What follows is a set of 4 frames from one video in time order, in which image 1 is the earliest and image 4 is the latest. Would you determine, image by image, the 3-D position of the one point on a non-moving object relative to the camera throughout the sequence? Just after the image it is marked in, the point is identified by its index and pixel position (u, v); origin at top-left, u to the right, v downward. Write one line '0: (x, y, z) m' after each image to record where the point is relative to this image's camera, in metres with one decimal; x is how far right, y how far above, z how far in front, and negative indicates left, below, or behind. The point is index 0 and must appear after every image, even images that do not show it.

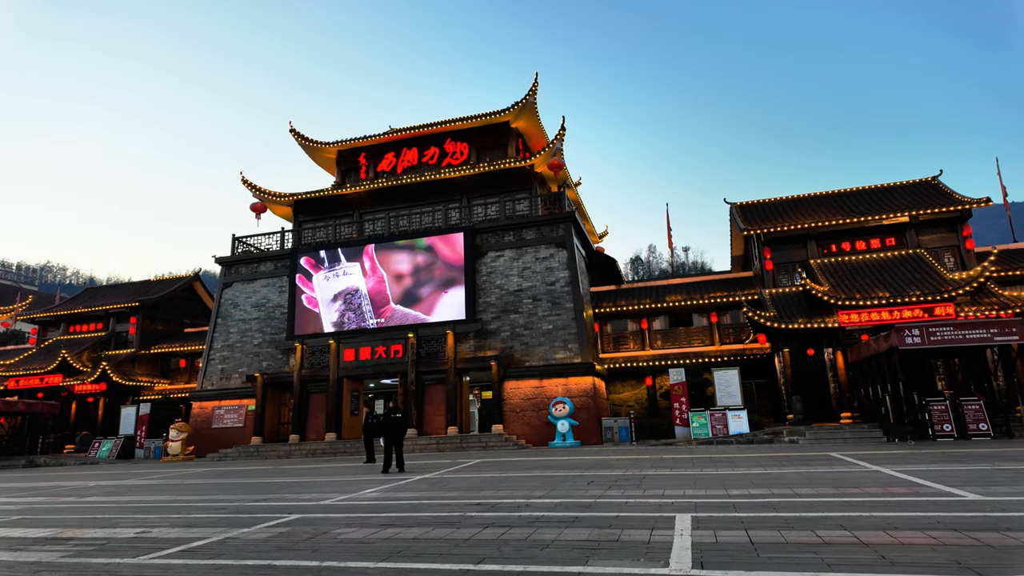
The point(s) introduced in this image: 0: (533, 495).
0: (+0.3, -2.7, +7.7) m
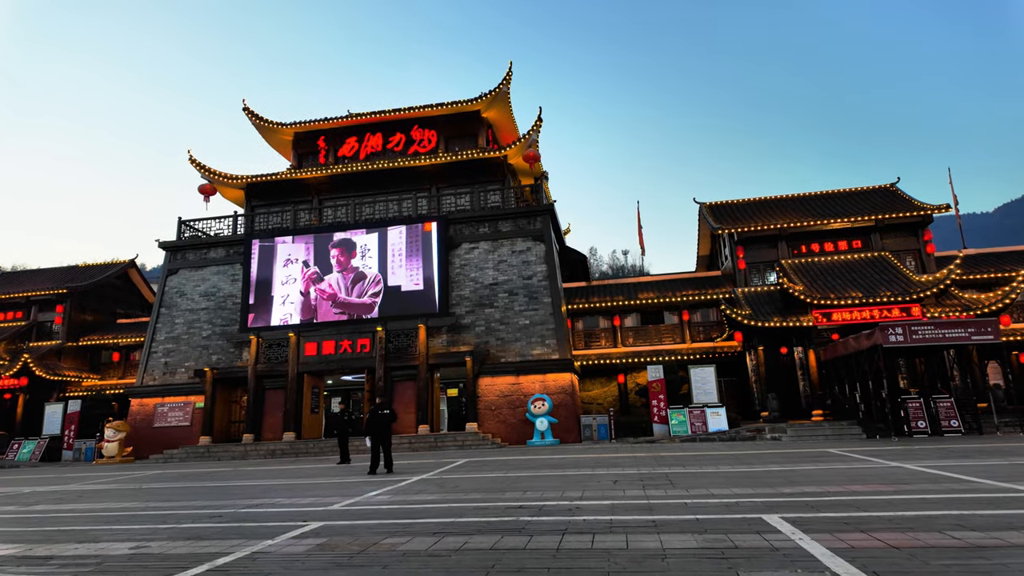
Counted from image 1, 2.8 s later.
0: (+0.7, -2.5, +7.1) m
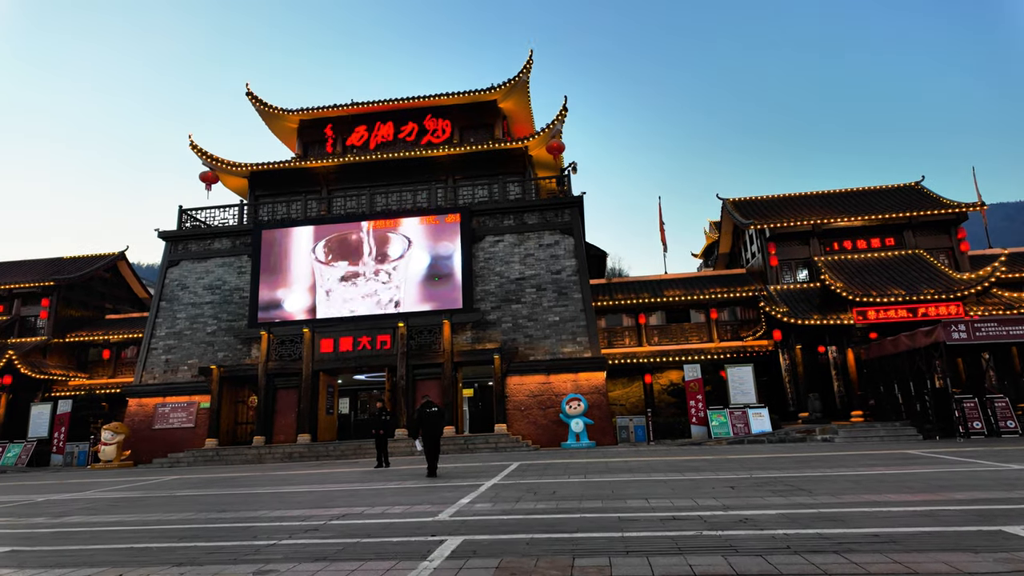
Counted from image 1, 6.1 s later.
0: (+2.1, -2.3, +6.2) m
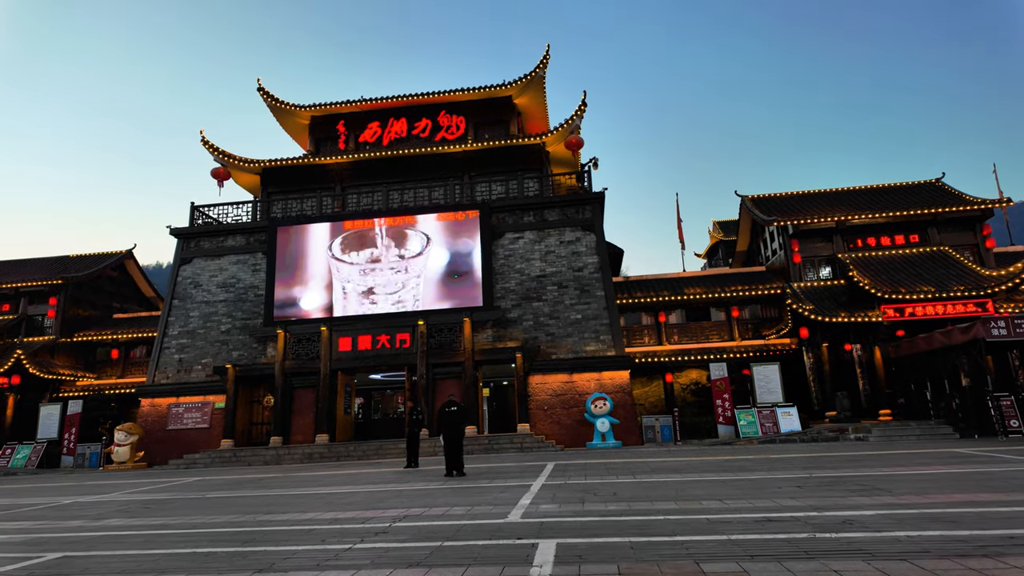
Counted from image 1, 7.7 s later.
0: (+2.8, -2.1, +5.9) m
